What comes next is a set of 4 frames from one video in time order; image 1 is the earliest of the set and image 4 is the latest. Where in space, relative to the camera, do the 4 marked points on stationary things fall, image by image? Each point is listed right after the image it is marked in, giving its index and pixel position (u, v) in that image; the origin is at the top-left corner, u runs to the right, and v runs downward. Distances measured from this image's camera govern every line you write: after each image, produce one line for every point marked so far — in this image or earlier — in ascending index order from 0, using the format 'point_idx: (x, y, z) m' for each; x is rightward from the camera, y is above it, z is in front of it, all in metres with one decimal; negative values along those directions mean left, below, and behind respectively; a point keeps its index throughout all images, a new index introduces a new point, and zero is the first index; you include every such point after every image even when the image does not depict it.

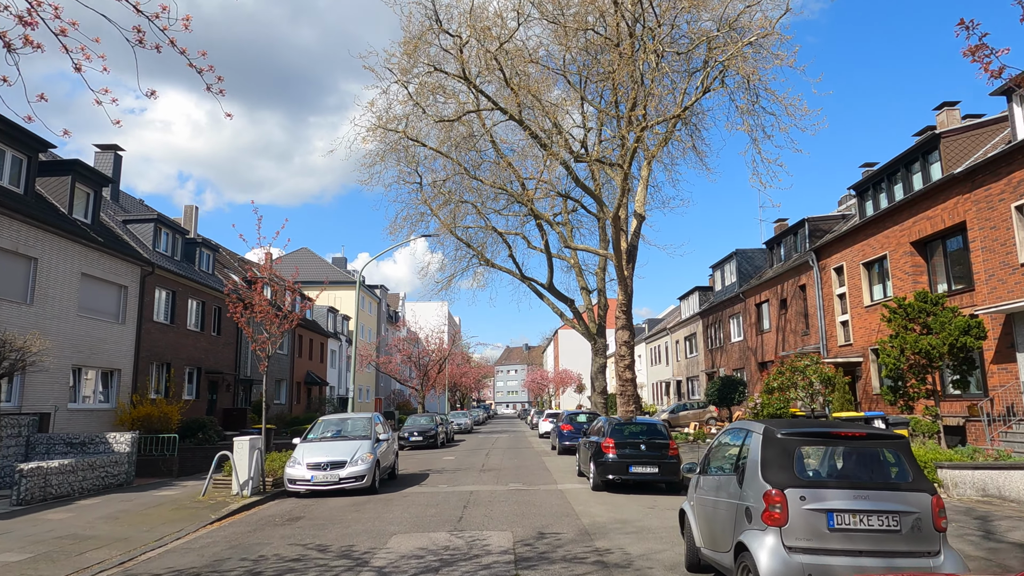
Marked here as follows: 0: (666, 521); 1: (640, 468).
0: (+1.8, -2.8, +7.8) m
1: (+2.0, -2.8, +10.3) m
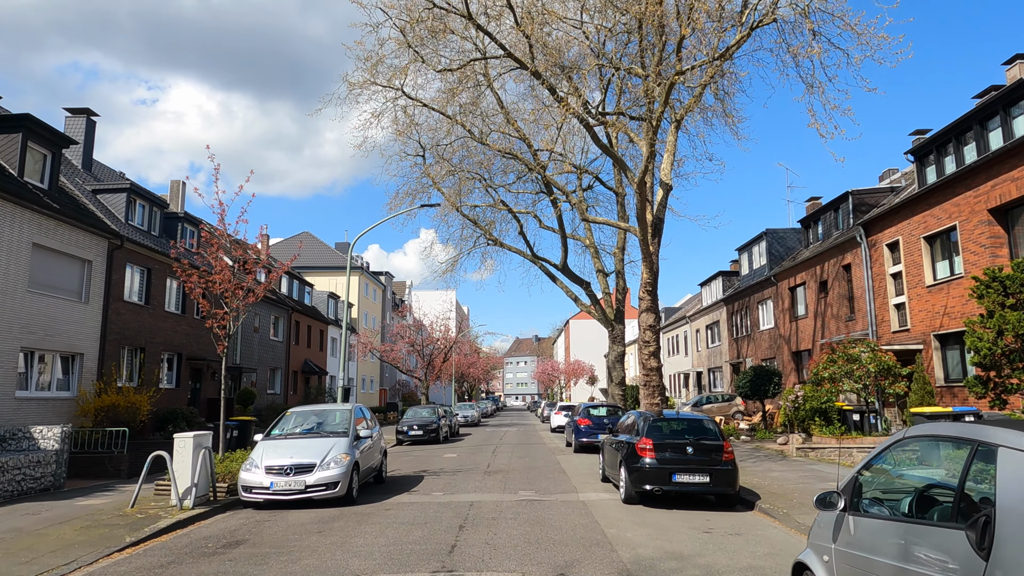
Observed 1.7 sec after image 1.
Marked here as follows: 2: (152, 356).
0: (+1.9, -2.3, +5.6) m
1: (+2.1, -2.3, +8.0) m
2: (-10.7, -2.0, +19.7) m
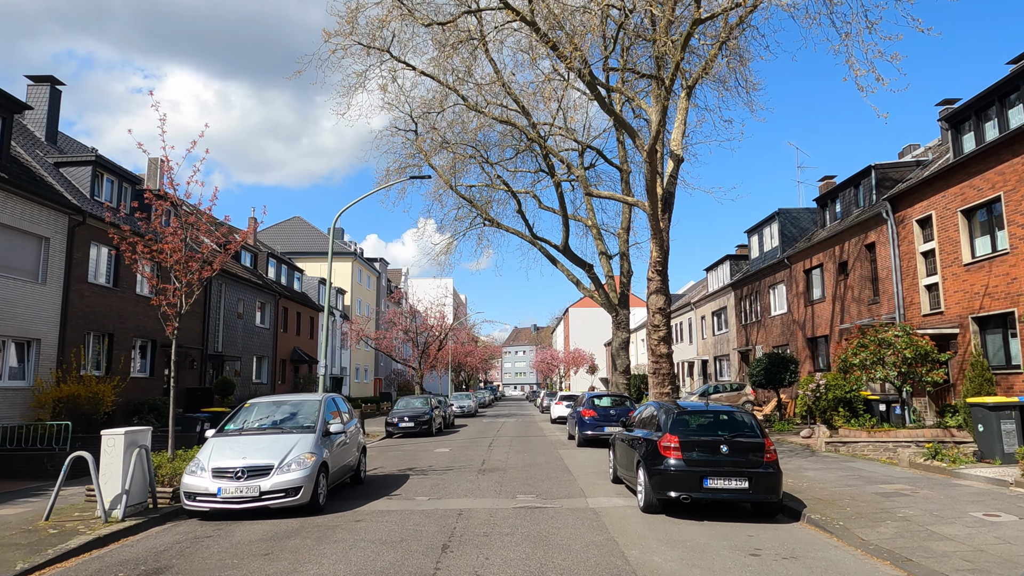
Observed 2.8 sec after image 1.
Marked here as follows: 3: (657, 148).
0: (+1.9, -2.0, +4.2) m
1: (+2.1, -1.9, +6.6) m
2: (-10.8, -1.5, +18.3) m
3: (+3.5, +3.4, +15.8) m
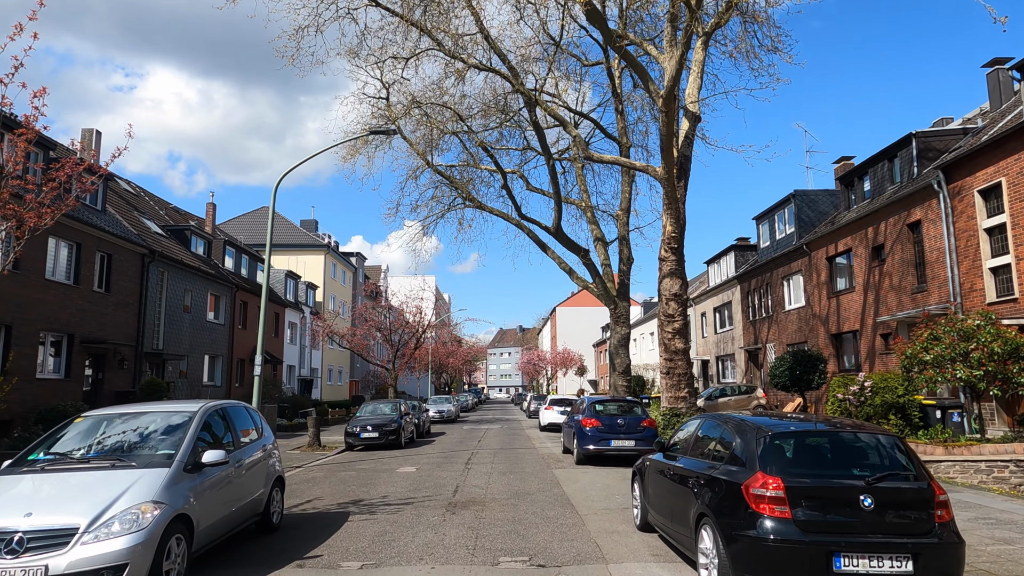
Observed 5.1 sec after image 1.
0: (+1.8, -1.6, +1.3) m
1: (+2.0, -1.5, +3.7) m
2: (-11.2, -1.1, +15.1) m
3: (+3.2, +3.7, +13.0) m
